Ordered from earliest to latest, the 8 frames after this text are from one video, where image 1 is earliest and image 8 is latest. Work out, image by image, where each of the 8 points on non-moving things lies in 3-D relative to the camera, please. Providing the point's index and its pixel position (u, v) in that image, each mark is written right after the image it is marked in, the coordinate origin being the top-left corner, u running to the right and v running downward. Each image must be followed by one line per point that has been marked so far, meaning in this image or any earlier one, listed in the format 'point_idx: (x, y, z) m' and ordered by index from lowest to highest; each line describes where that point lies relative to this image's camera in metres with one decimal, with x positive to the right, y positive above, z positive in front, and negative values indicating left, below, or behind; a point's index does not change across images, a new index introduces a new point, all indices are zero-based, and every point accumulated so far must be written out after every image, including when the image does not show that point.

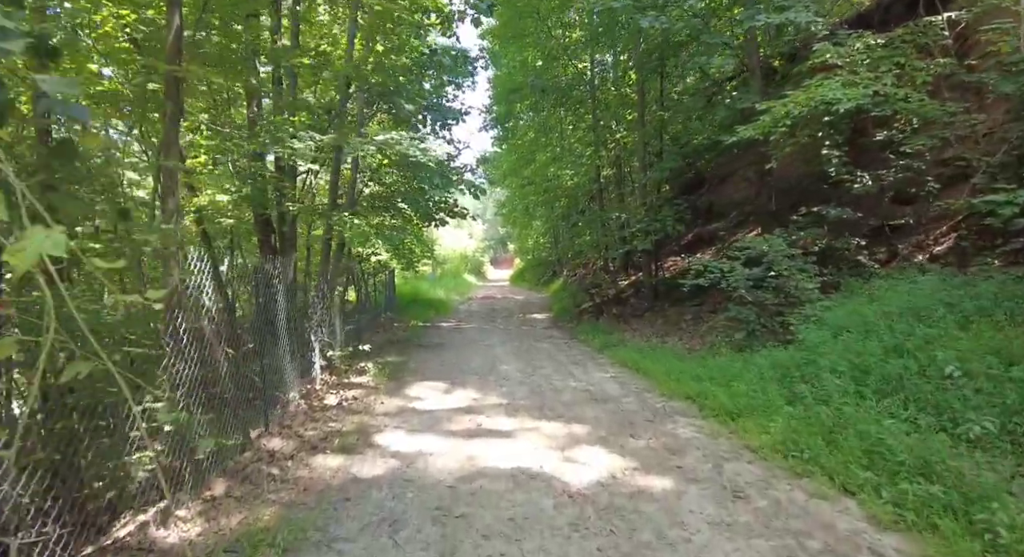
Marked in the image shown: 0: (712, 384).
0: (+2.2, -1.2, +6.2) m
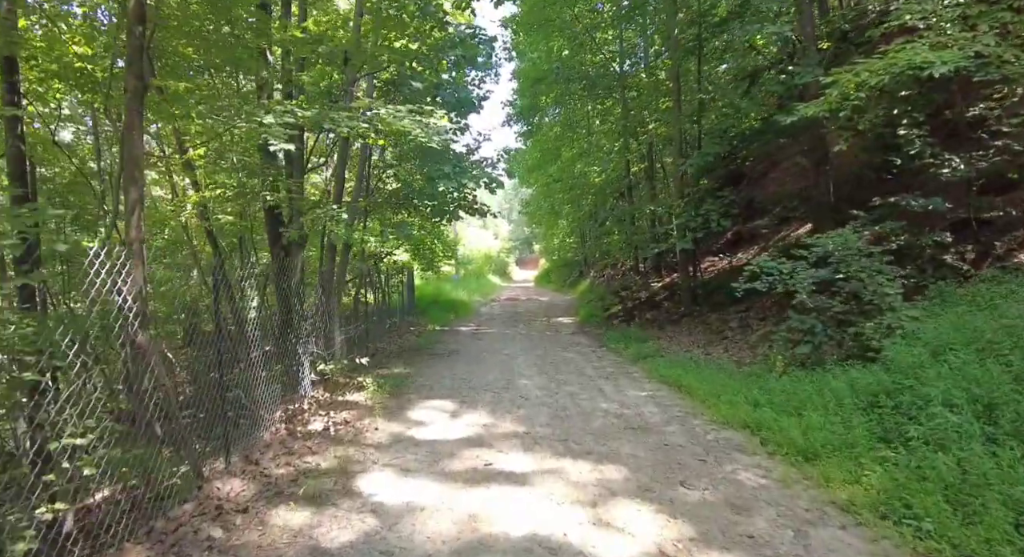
0: (+2.4, -1.2, +5.1) m
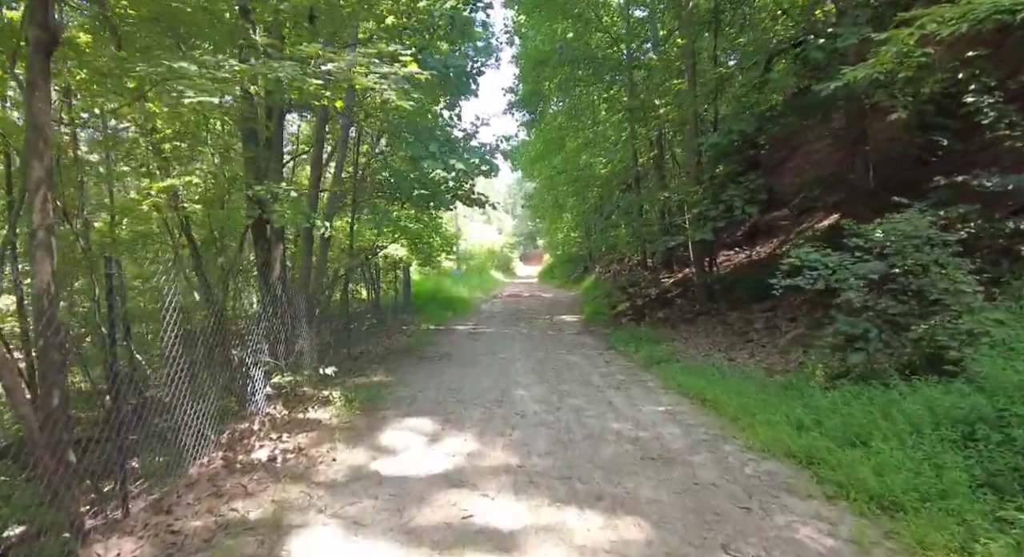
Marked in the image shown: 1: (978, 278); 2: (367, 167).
0: (+2.3, -1.2, +4.1) m
1: (+4.3, 0.0, +5.1) m
2: (-3.0, +3.2, +12.4) m
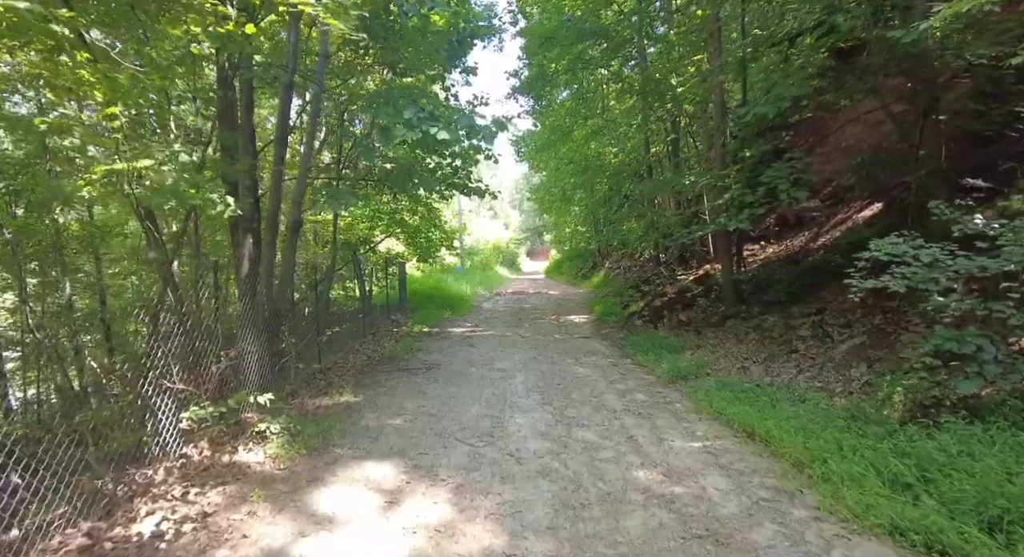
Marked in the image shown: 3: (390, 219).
0: (+2.2, -1.2, +2.8) m
1: (+4.2, 0.0, +3.8) m
2: (-2.9, +3.3, +11.2) m
3: (-3.1, +1.6, +14.7) m
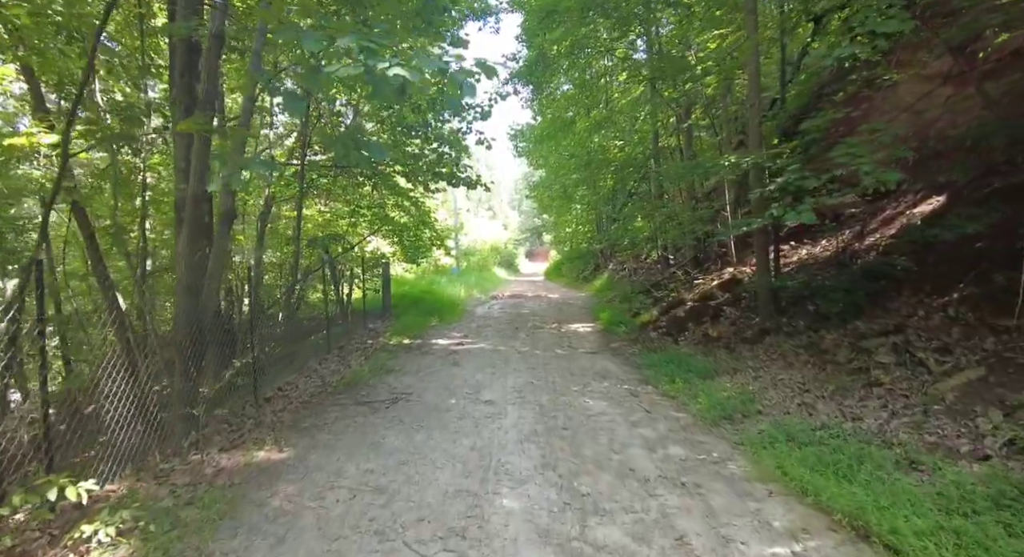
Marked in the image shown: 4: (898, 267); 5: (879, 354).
0: (+2.1, -1.2, +1.2) m
1: (+4.1, -0.1, +2.3) m
2: (-3.0, +3.2, +9.6) m
3: (-3.2, +1.5, +13.1) m
4: (+4.7, +0.1, +6.9) m
5: (+3.5, -0.7, +5.2) m
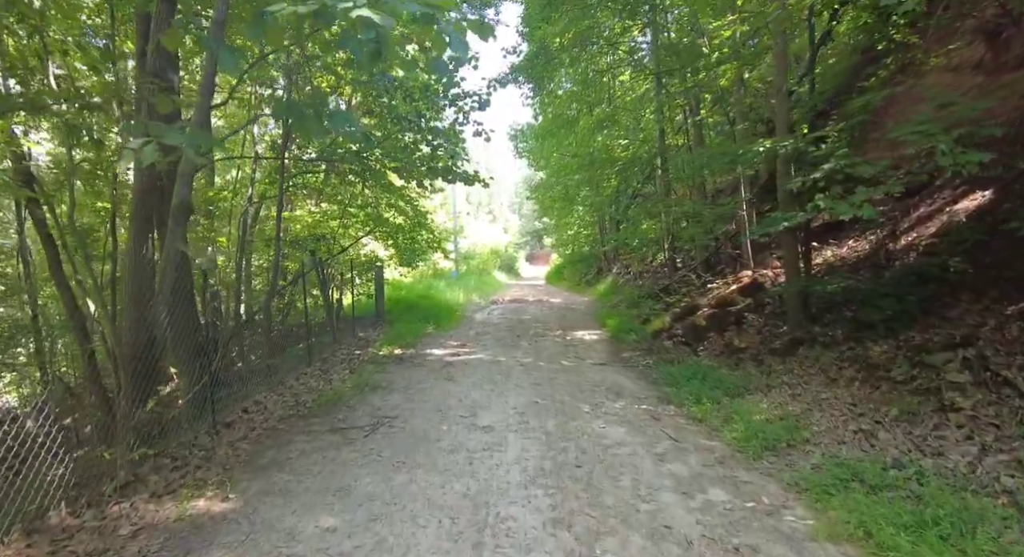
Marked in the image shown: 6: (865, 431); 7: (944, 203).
0: (+2.1, -1.2, +0.4) m
1: (+4.1, -0.1, +1.4) m
2: (-3.0, +3.1, +8.8) m
3: (-3.2, +1.4, +12.3) m
4: (+4.7, +0.1, +6.1) m
5: (+3.5, -0.7, +4.4) m
6: (+2.7, -1.1, +4.3) m
7: (+6.3, +1.1, +8.1) m
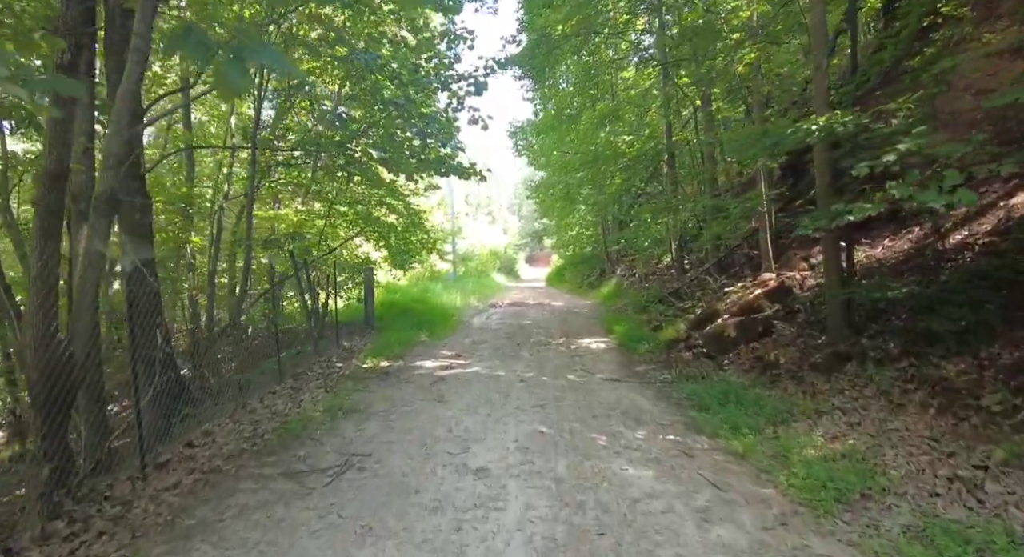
0: (+2.2, -1.3, -0.5) m
1: (+4.1, -0.1, +0.5) m
2: (-3.0, +3.1, +7.9) m
3: (-3.2, +1.3, +11.4) m
4: (+4.7, +0.1, +5.2) m
5: (+3.5, -0.8, +3.4) m
6: (+2.7, -1.2, +3.3) m
7: (+6.2, +1.1, +7.2) m
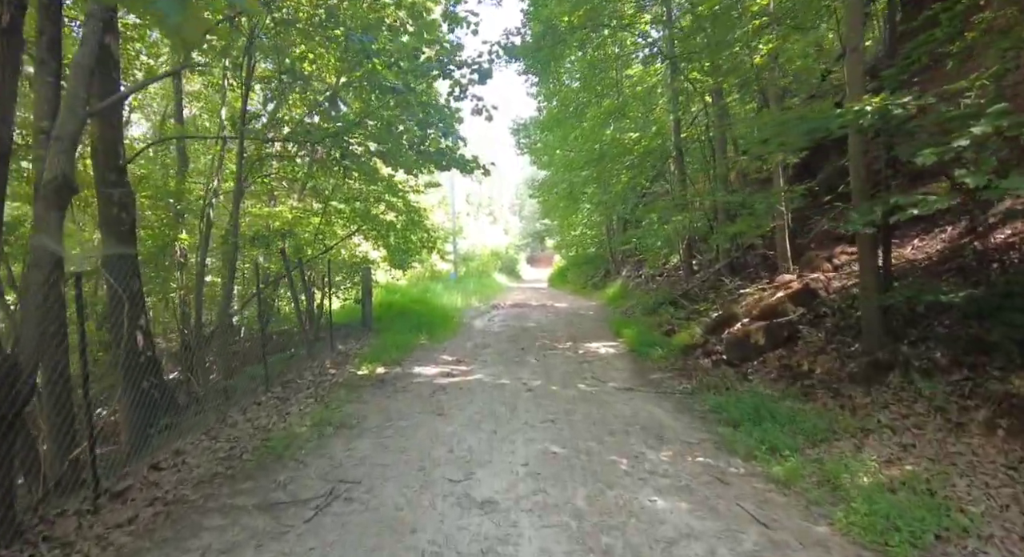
0: (+2.2, -1.3, -1.1) m
1: (+4.2, -0.1, 0.0) m
2: (-2.9, +3.1, +7.4) m
3: (-3.1, +1.3, +10.9) m
4: (+4.8, 0.0, +4.6) m
5: (+3.5, -0.8, +2.9) m
6: (+2.8, -1.2, +2.8) m
7: (+6.3, +1.0, +6.7) m
